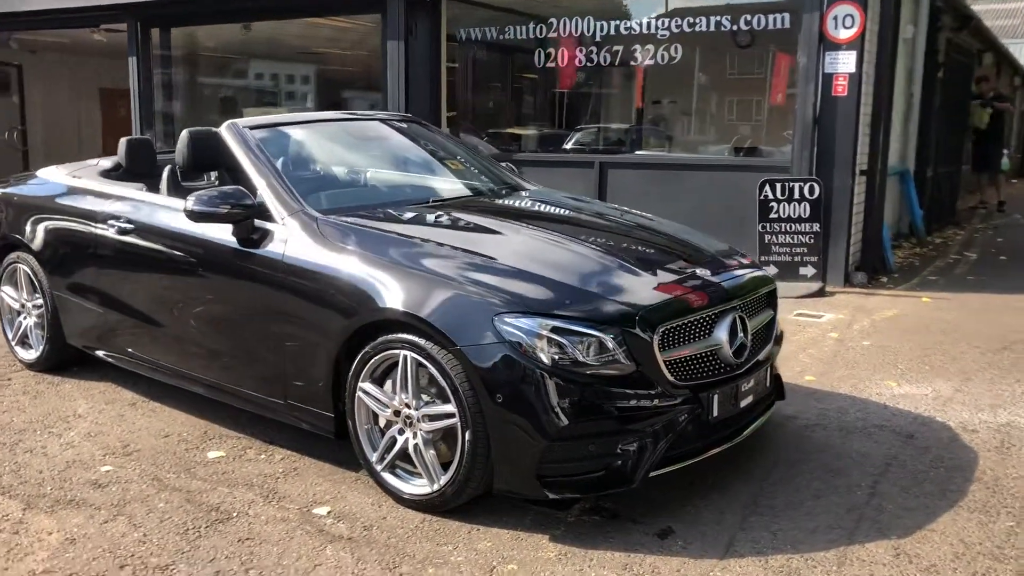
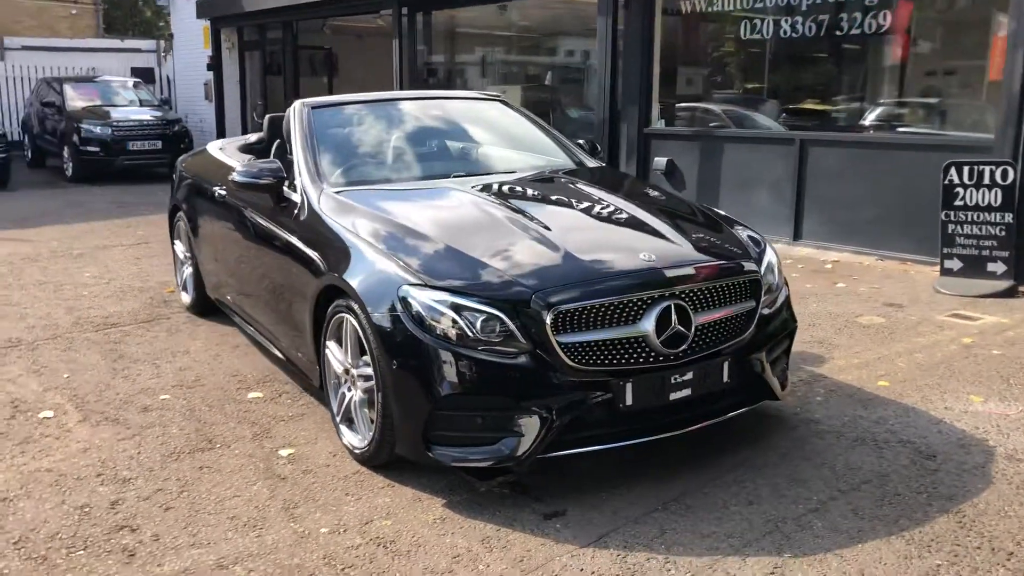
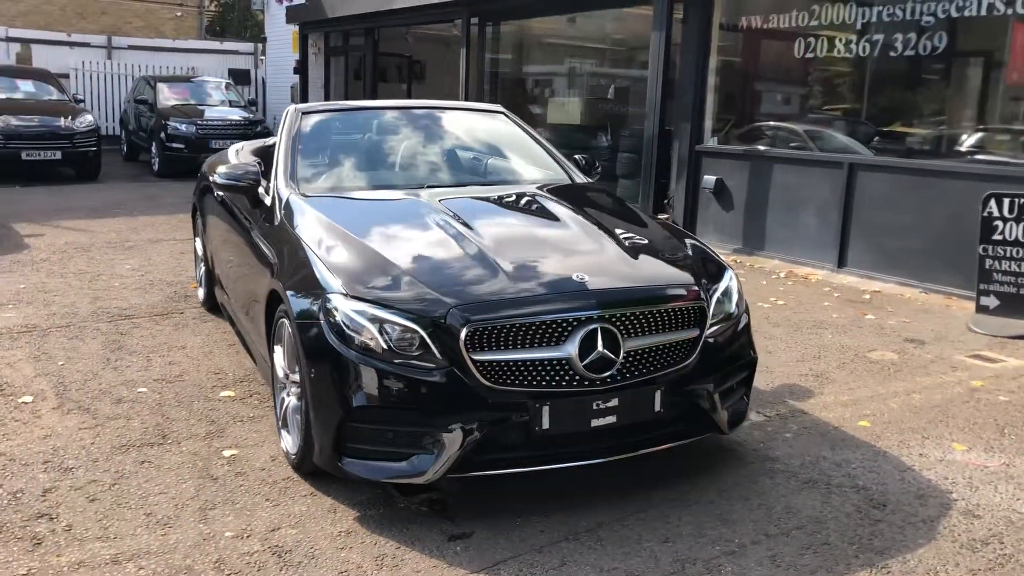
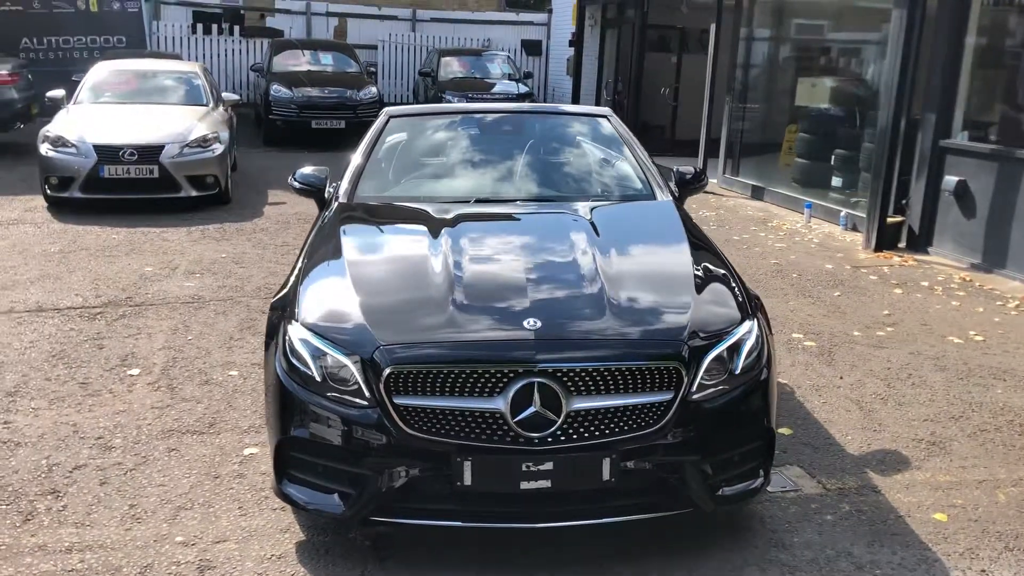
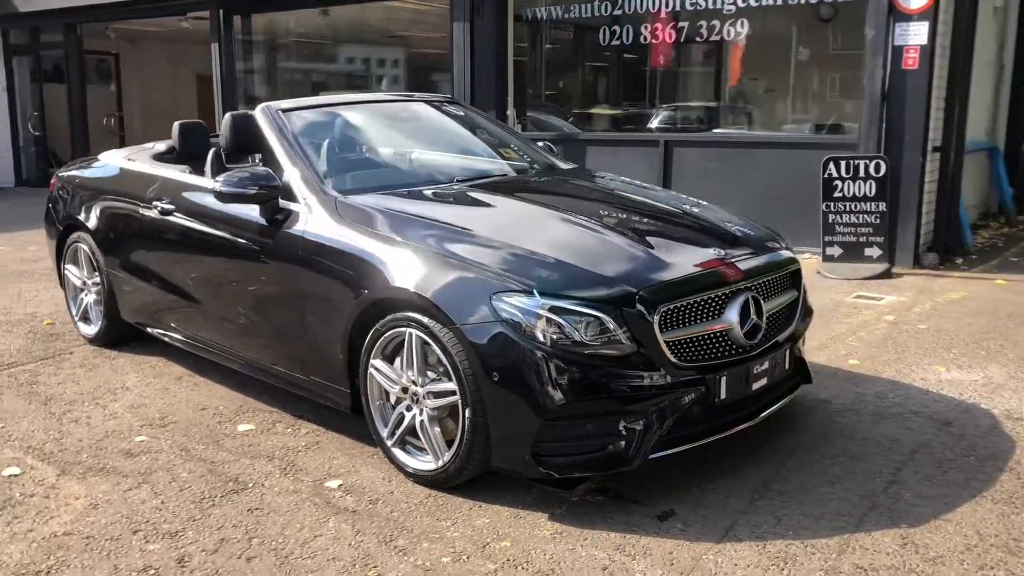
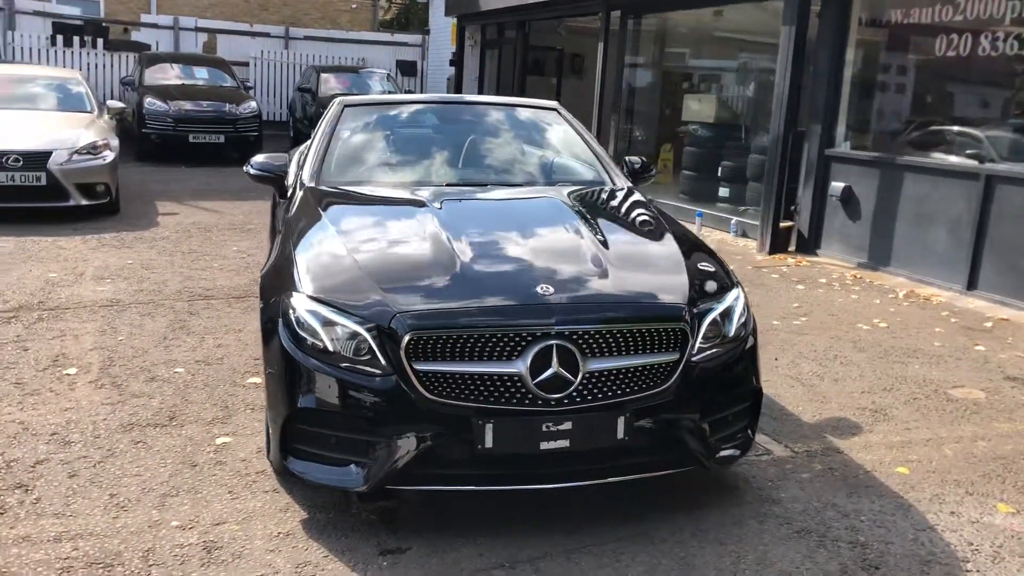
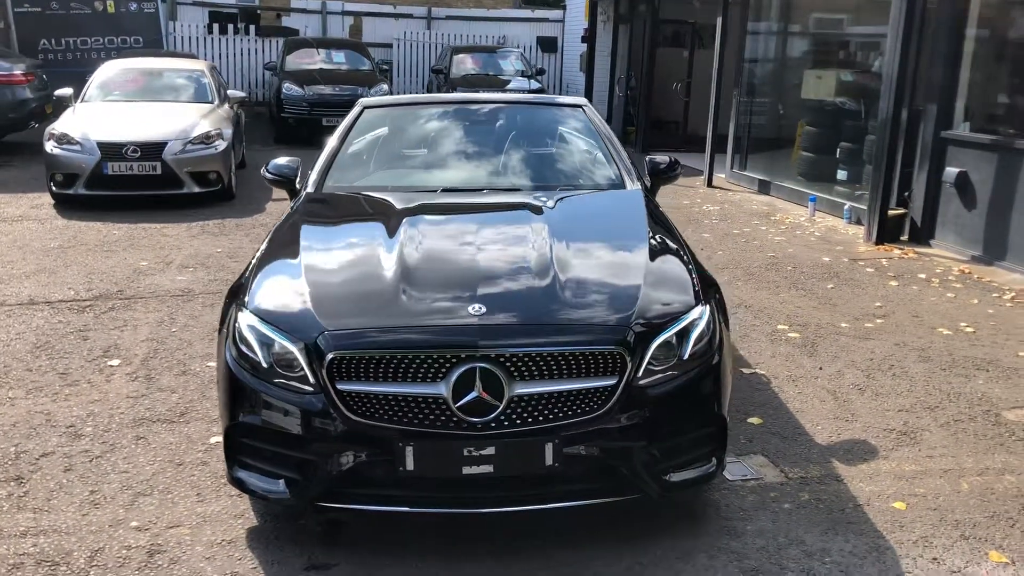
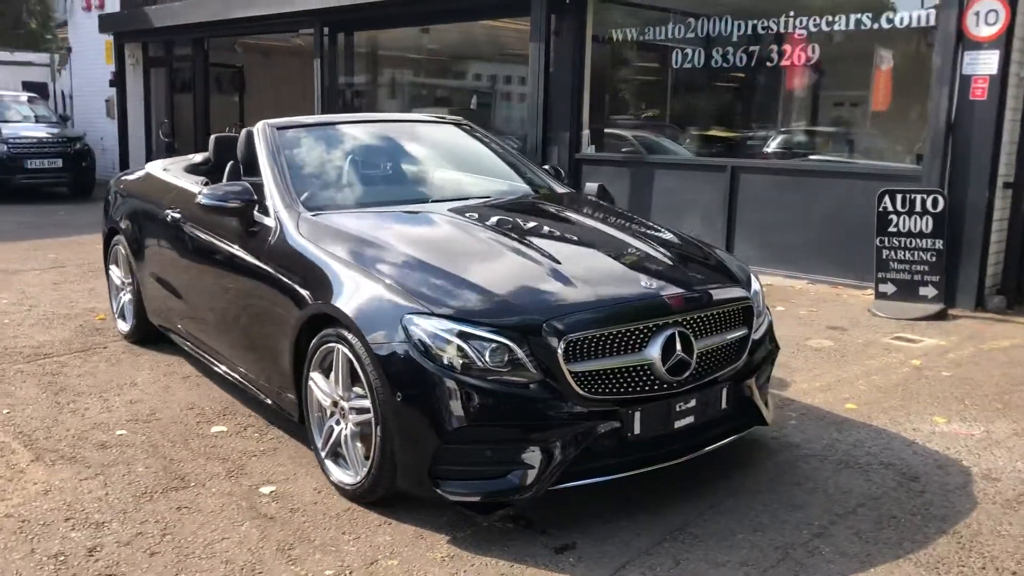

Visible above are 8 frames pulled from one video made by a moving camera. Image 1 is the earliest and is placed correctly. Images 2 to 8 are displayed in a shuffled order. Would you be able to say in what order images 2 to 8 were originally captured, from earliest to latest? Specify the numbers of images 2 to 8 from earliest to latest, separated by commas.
5, 8, 2, 3, 6, 4, 7
